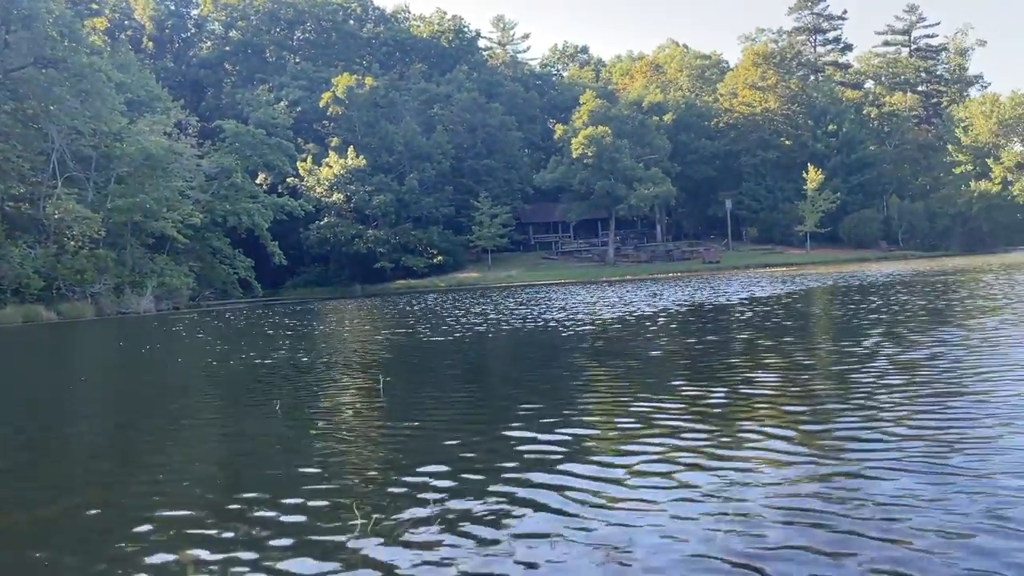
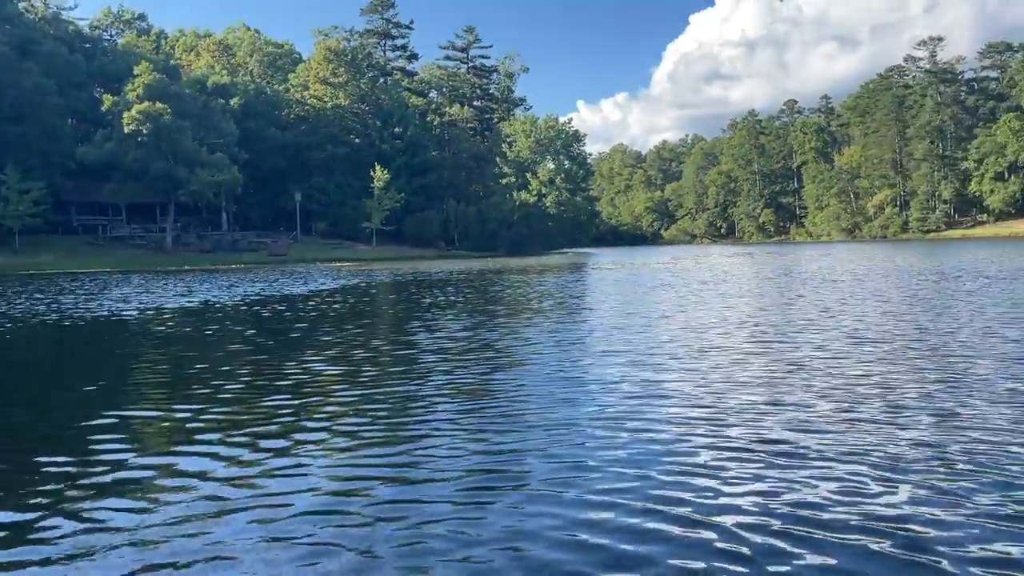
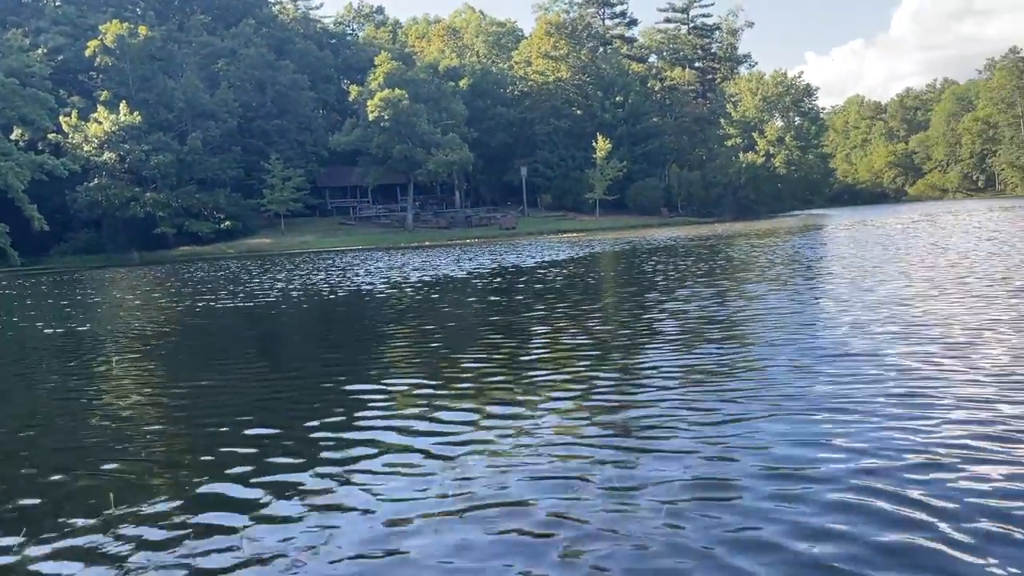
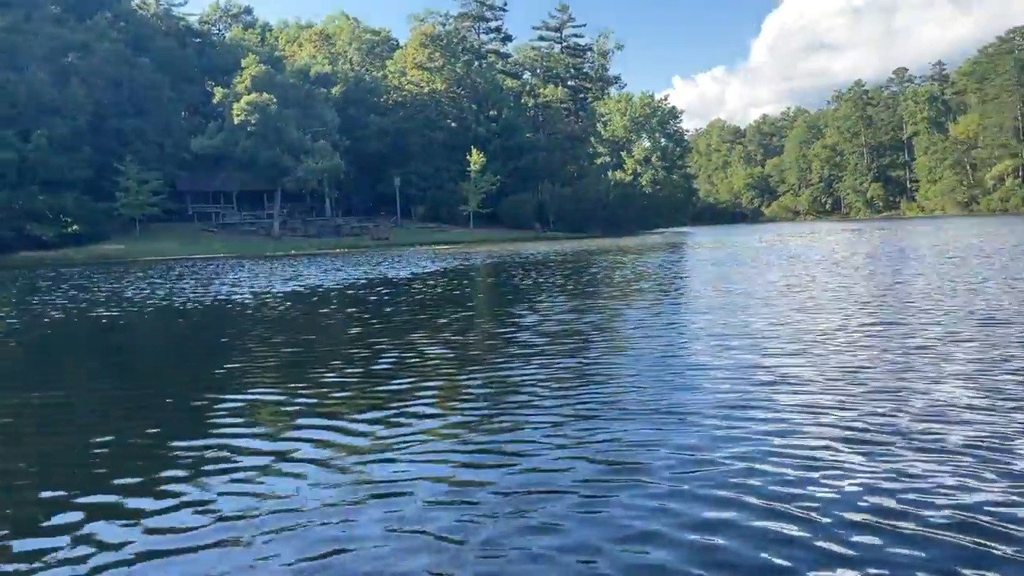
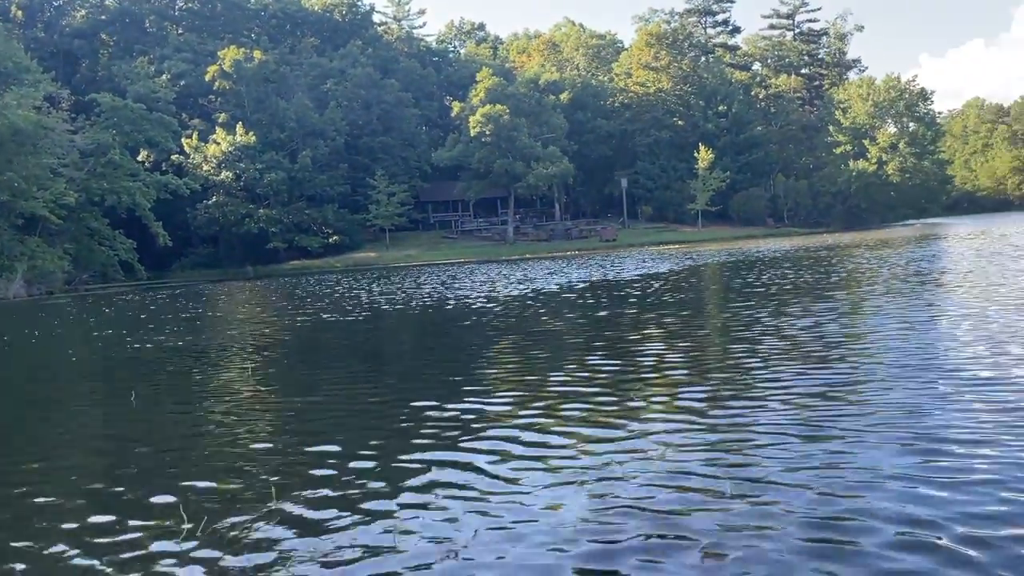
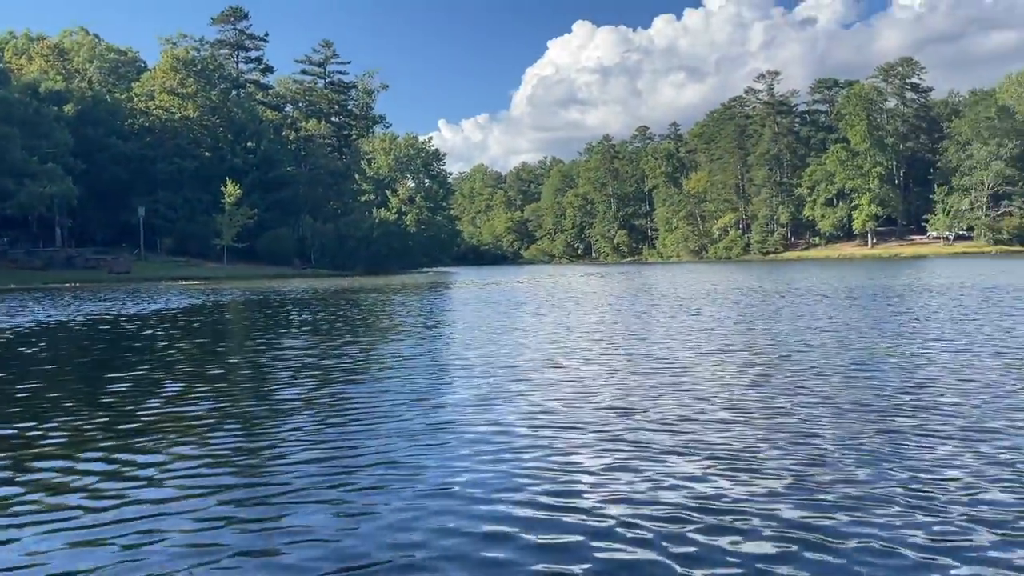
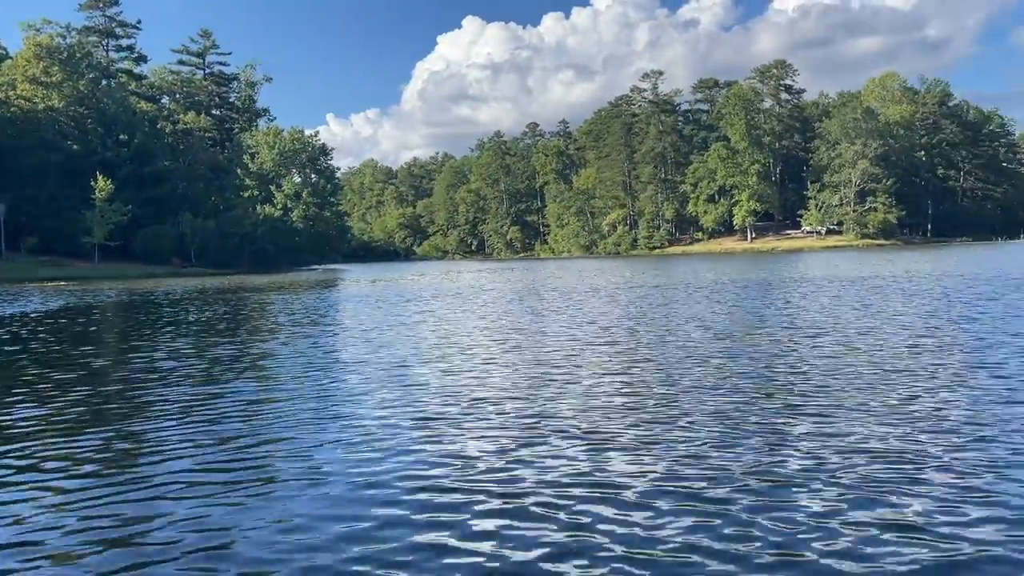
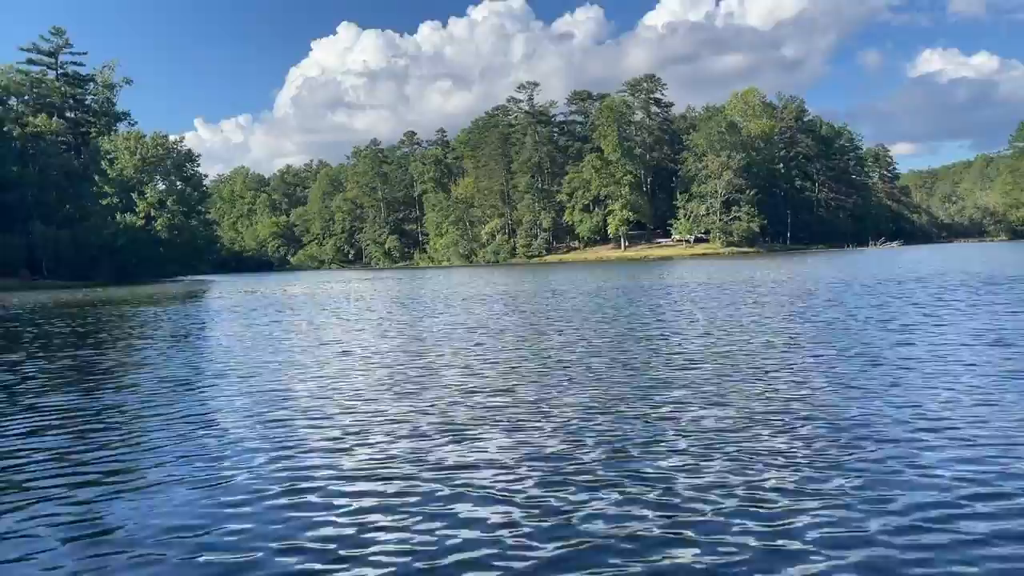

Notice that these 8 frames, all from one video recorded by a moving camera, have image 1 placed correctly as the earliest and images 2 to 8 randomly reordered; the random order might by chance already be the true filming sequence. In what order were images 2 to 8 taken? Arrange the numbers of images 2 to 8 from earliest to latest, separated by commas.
5, 3, 4, 2, 6, 7, 8
